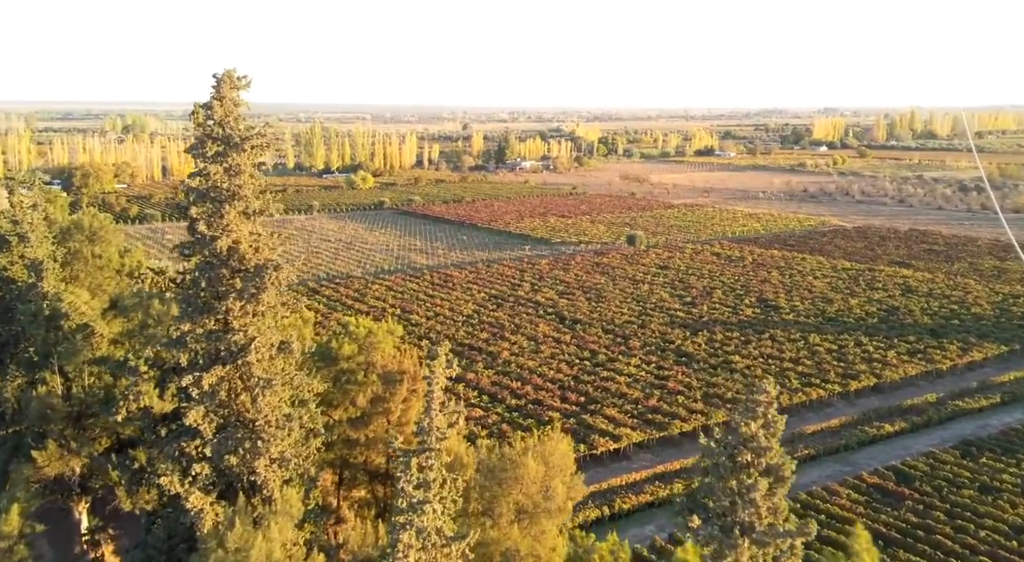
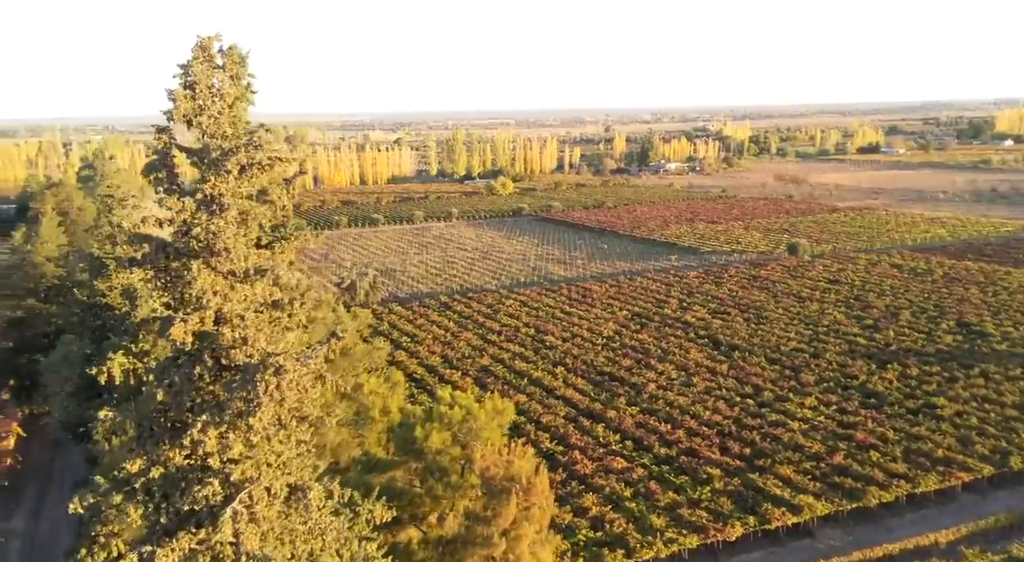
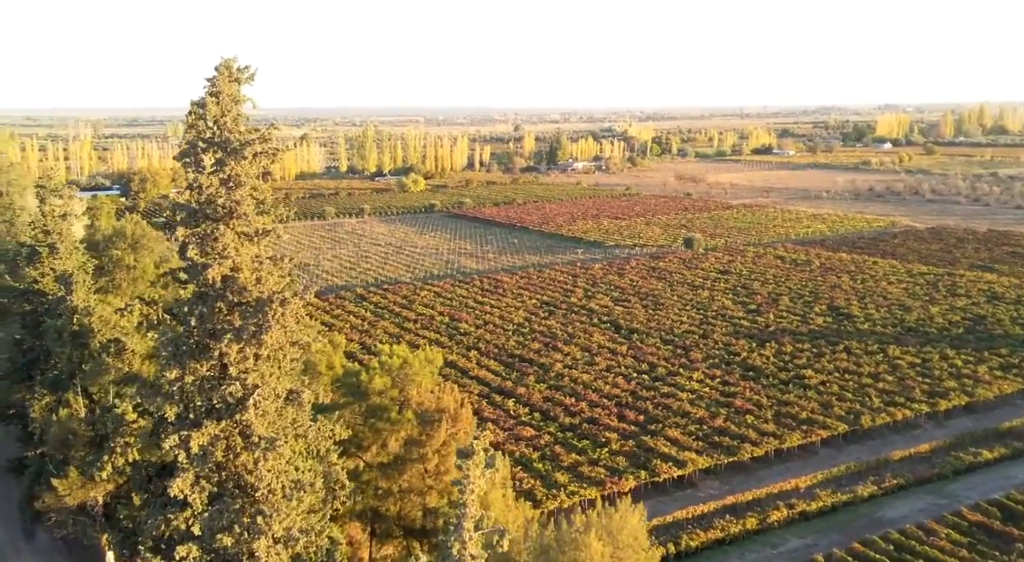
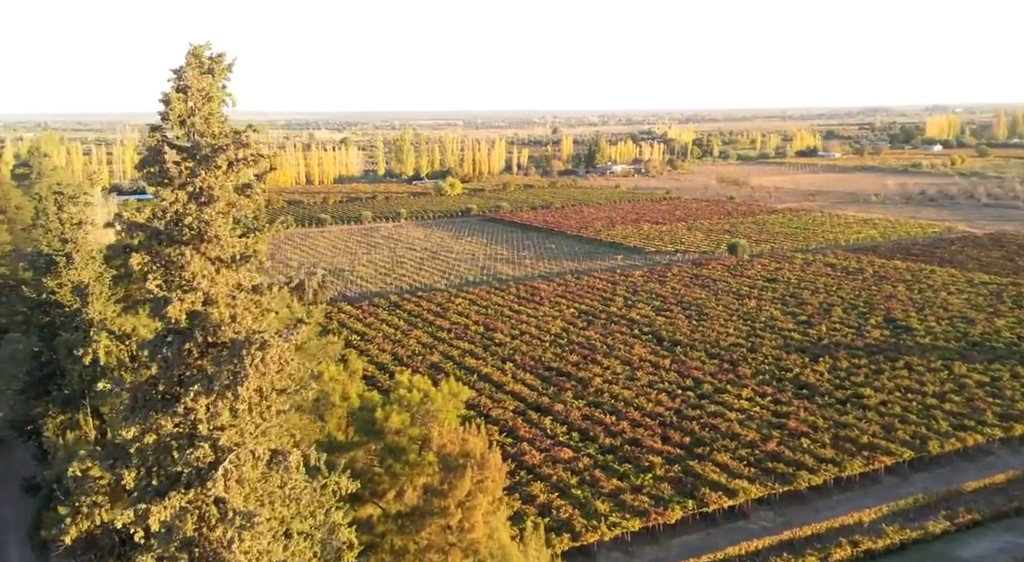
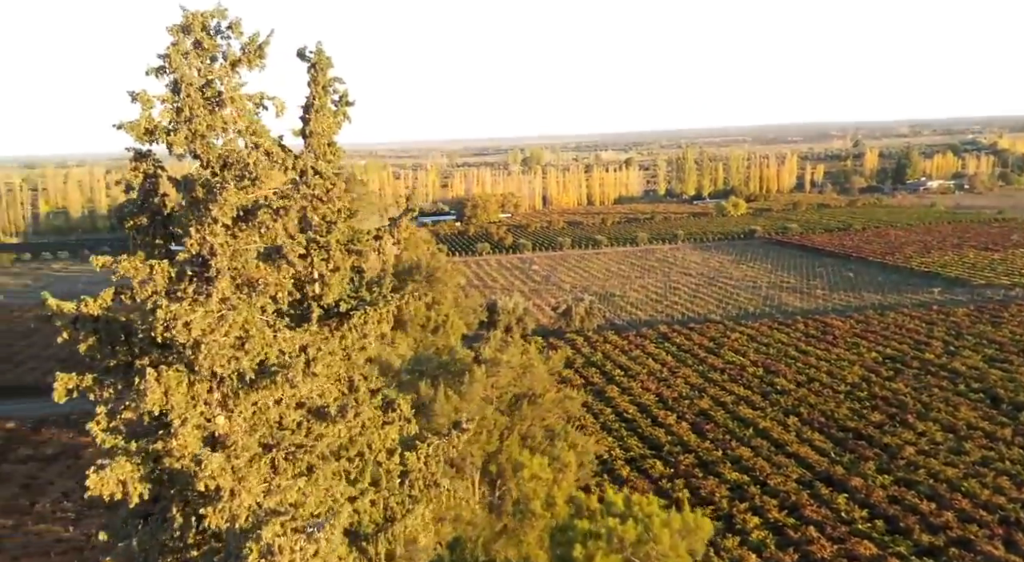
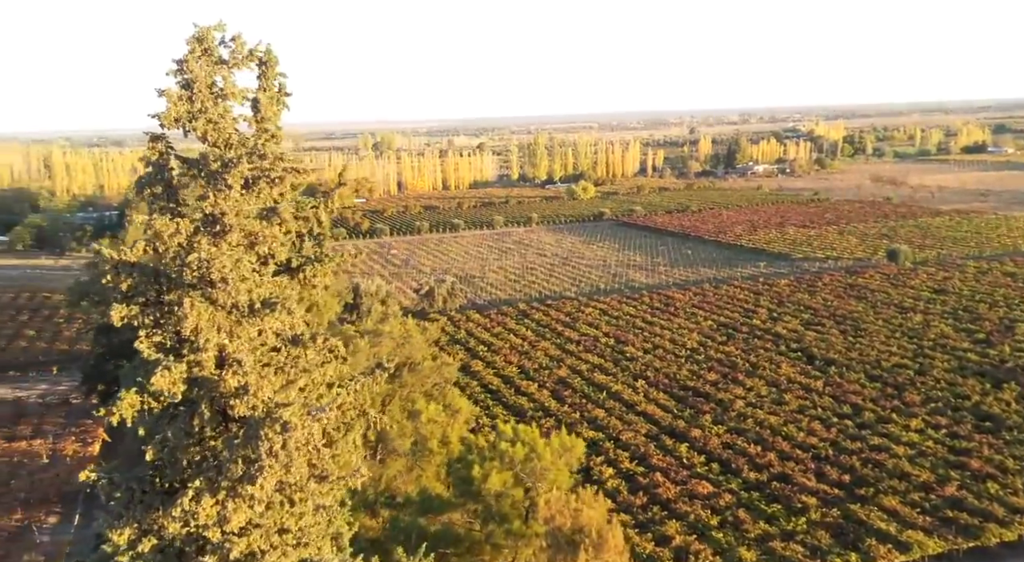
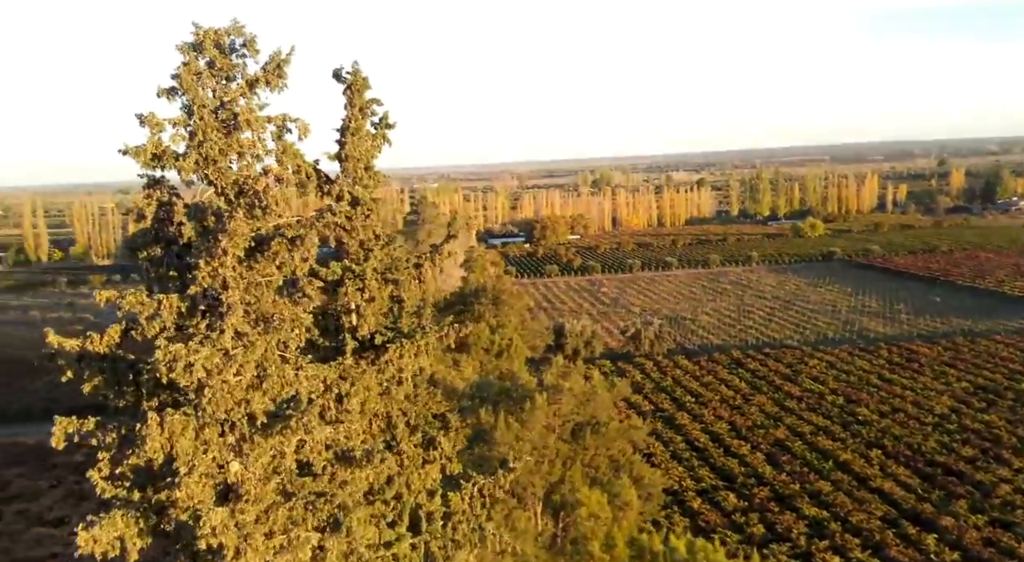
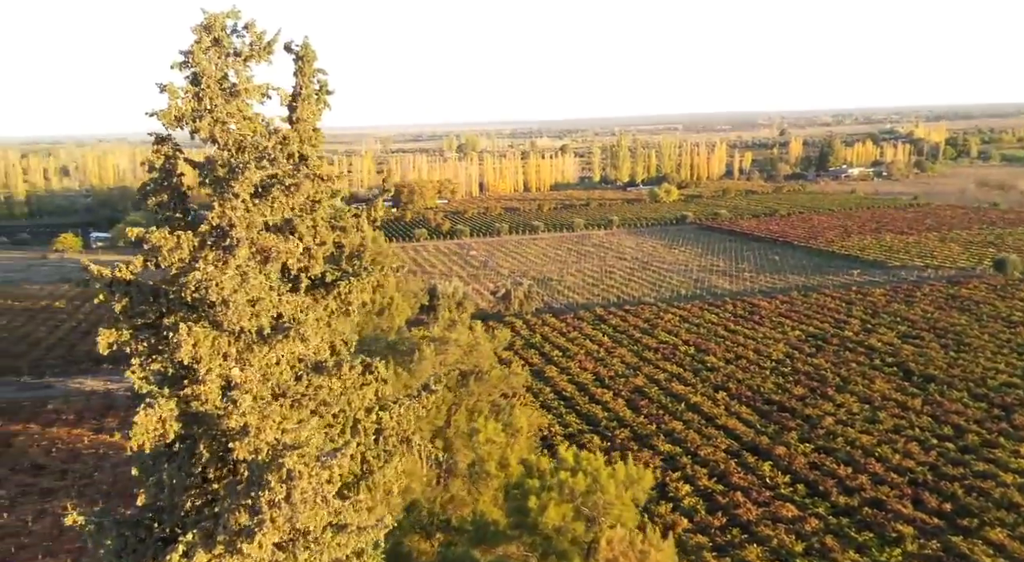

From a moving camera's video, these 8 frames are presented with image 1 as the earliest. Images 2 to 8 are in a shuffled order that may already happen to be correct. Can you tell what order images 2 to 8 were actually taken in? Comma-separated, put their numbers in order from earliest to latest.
3, 4, 2, 6, 8, 5, 7
